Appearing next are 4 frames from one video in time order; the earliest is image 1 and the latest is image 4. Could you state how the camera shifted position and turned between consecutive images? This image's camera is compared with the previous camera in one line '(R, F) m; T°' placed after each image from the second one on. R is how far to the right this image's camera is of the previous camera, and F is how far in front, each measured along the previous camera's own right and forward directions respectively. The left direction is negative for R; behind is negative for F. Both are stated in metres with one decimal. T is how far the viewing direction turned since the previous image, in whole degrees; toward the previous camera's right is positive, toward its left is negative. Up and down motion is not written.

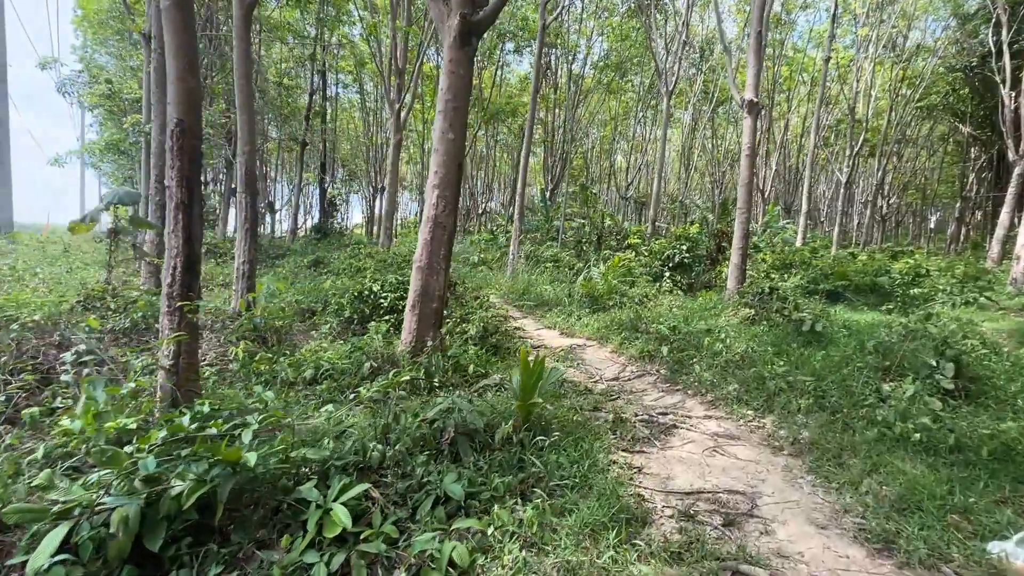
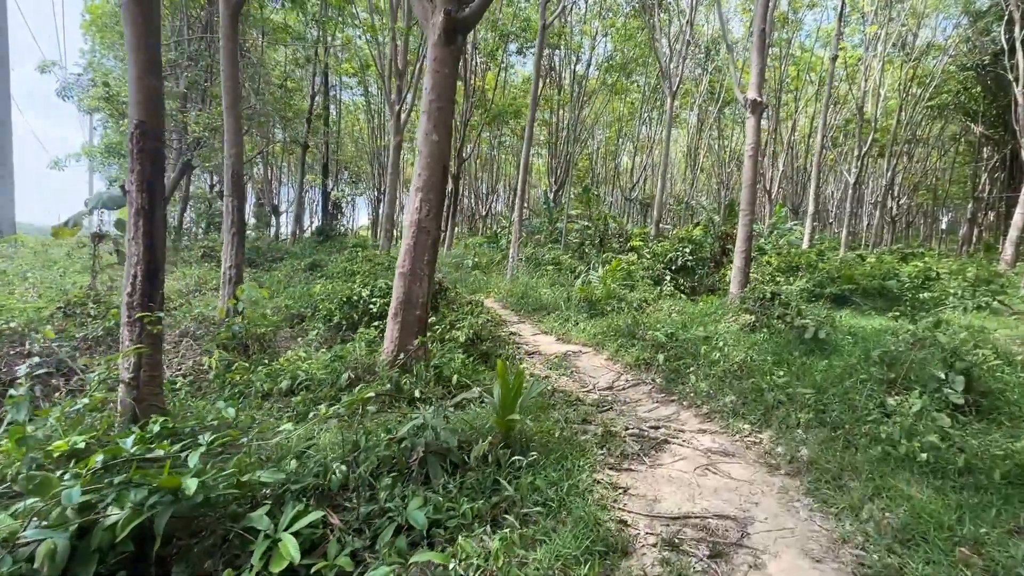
(+0.1, +0.1) m; -1°
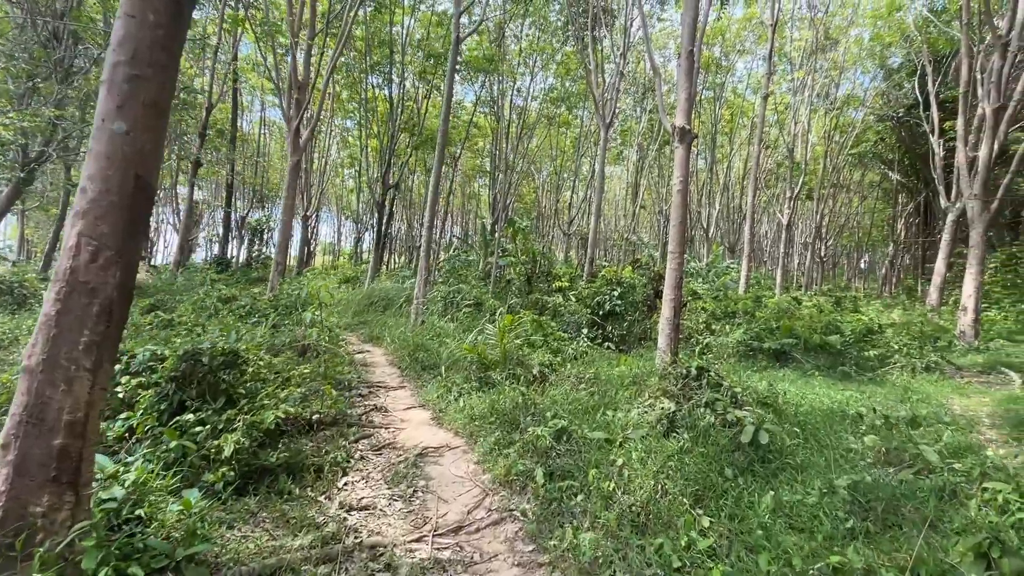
(+0.9, +1.4) m; +6°
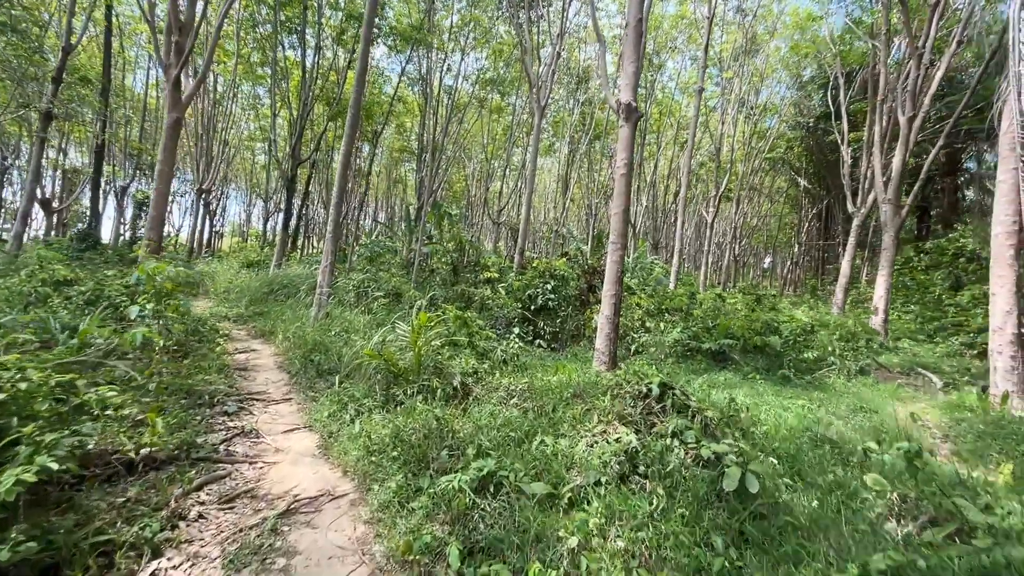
(+0.1, +0.9) m; +9°
